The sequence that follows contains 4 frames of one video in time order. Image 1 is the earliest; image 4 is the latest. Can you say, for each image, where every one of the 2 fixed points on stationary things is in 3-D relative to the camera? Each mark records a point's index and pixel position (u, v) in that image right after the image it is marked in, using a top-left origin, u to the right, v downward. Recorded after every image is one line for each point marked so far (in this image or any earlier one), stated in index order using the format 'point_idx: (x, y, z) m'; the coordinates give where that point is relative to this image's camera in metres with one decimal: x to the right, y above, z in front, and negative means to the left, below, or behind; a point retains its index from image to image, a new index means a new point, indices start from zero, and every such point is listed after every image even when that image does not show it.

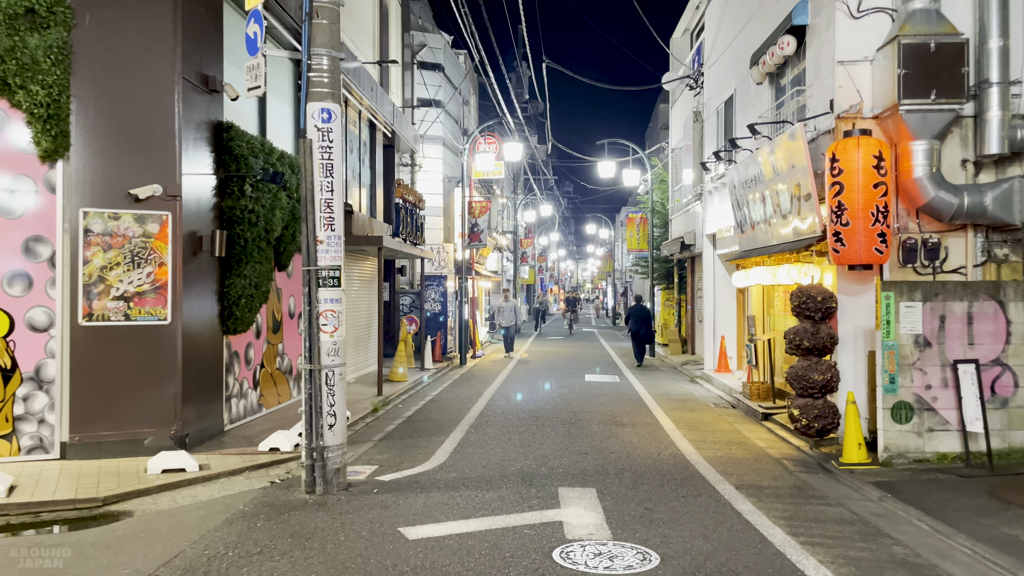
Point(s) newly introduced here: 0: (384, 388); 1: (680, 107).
0: (-2.0, -1.6, +13.0) m
1: (+3.7, +4.0, +17.9) m
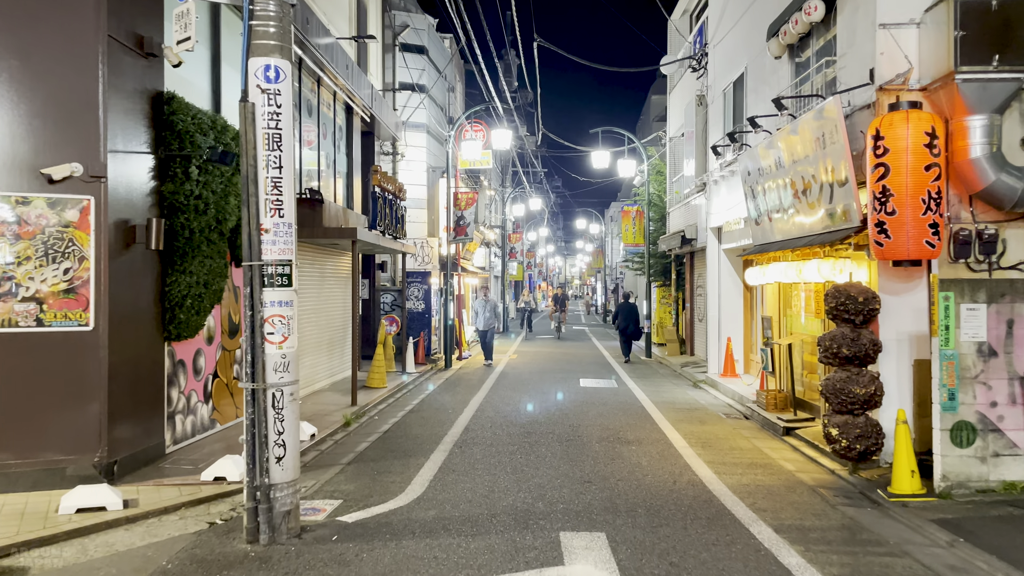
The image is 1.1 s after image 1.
0: (-2.2, -1.6, +11.8) m
1: (+3.5, +4.0, +16.8) m
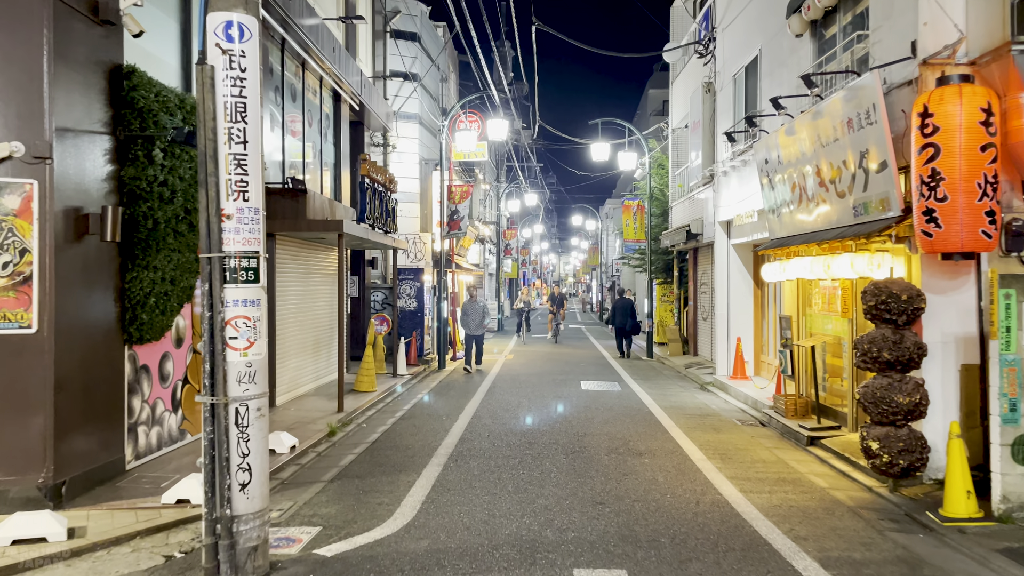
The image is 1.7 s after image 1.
0: (-2.2, -1.5, +11.0) m
1: (+3.4, +4.1, +16.0) m
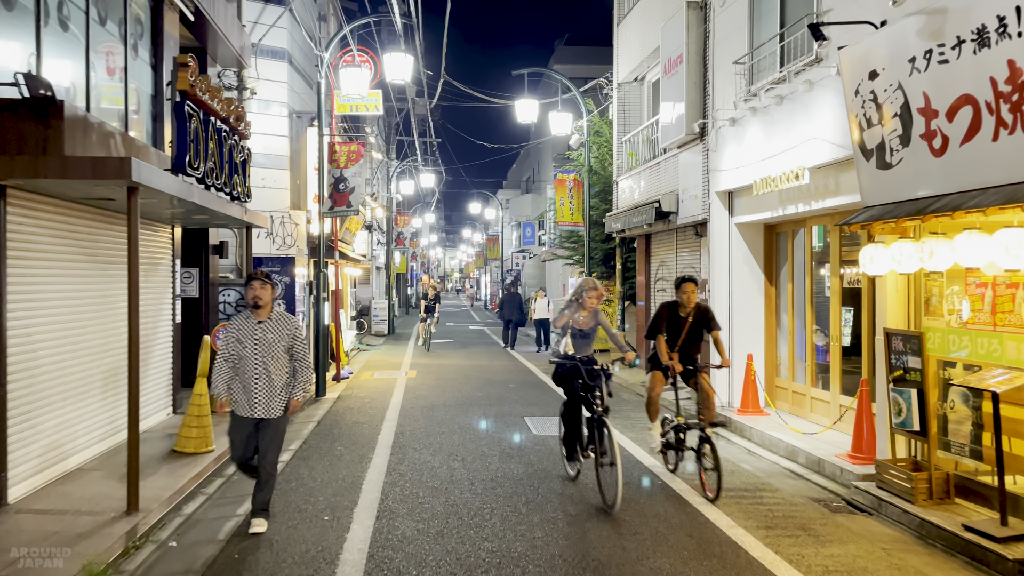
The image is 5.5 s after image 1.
0: (-2.8, -1.5, +6.4) m
1: (+2.0, +4.1, +12.2) m
